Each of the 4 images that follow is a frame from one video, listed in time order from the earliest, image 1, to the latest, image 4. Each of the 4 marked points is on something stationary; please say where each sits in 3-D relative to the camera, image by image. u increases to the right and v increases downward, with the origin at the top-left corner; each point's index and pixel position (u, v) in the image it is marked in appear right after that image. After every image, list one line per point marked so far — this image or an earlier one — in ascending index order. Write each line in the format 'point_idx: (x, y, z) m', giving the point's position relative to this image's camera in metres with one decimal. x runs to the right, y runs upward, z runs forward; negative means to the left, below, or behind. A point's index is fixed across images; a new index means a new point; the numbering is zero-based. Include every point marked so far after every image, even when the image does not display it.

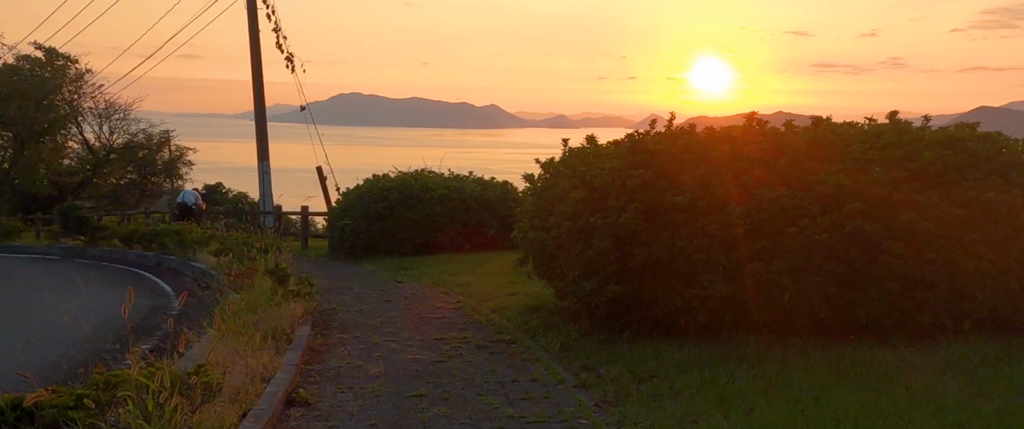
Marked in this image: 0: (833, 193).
0: (+2.7, +0.2, +7.6) m
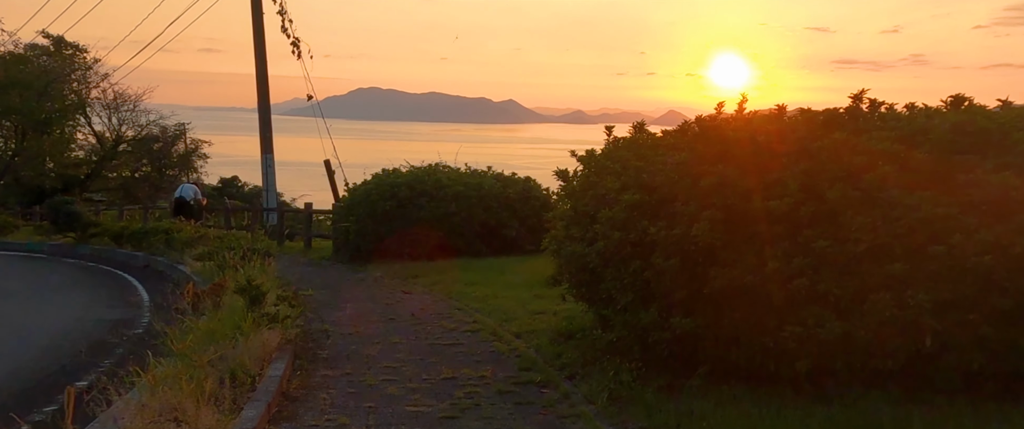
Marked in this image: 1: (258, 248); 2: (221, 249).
0: (+2.9, +0.1, +5.5) m
1: (-3.7, -0.5, +12.9) m
2: (-4.3, -0.5, +13.5) m
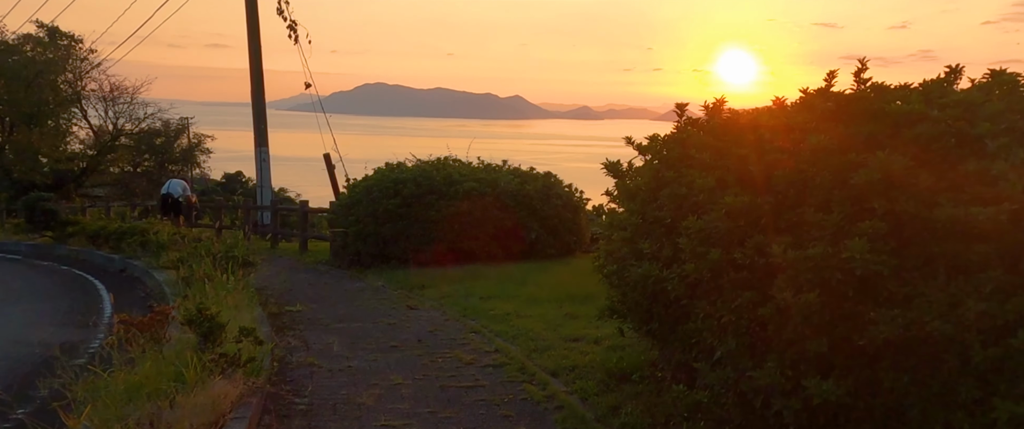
0: (+3.2, 0.0, +3.4) m
1: (-3.3, -0.5, +10.9) m
2: (-4.0, -0.5, +11.4) m
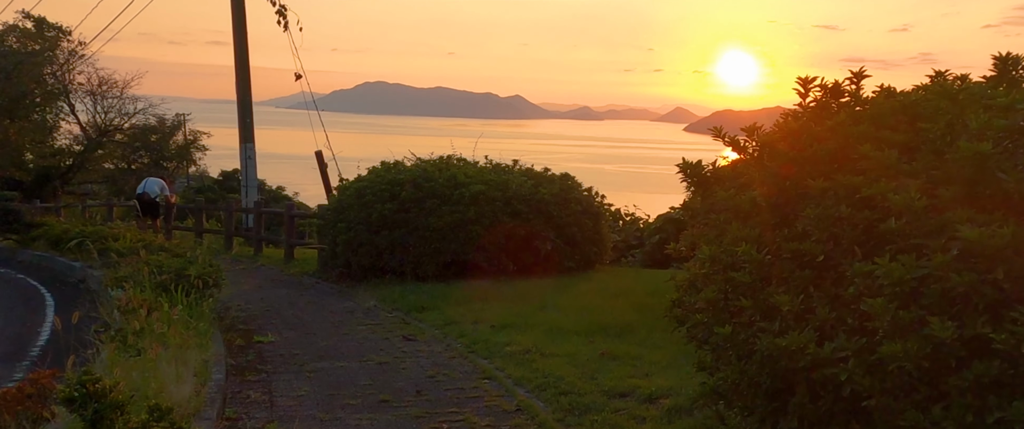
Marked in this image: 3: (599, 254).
0: (+3.4, -0.1, +1.4) m
1: (-3.1, -0.6, +8.9) m
2: (-3.8, -0.6, +9.4) m
3: (+1.4, -0.6, +15.1) m
